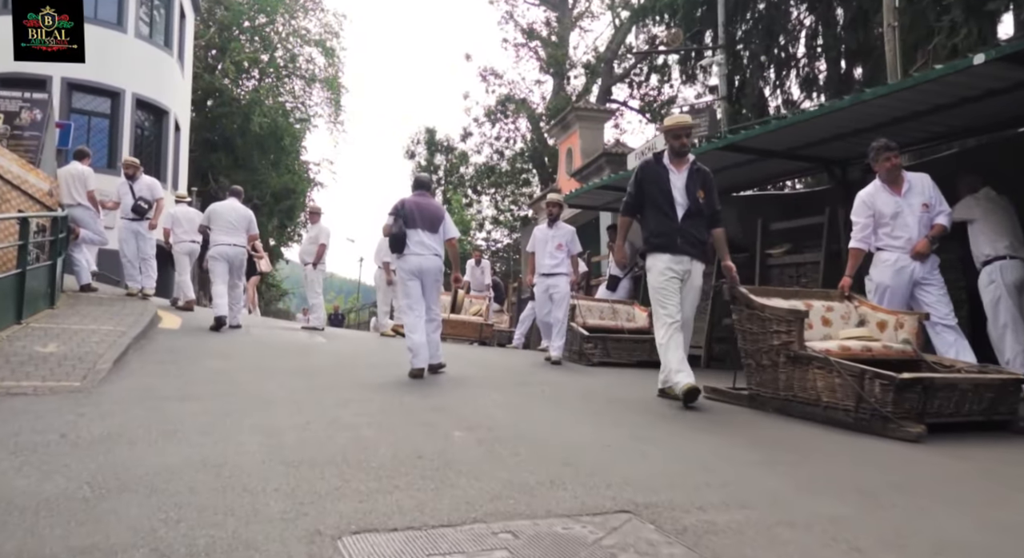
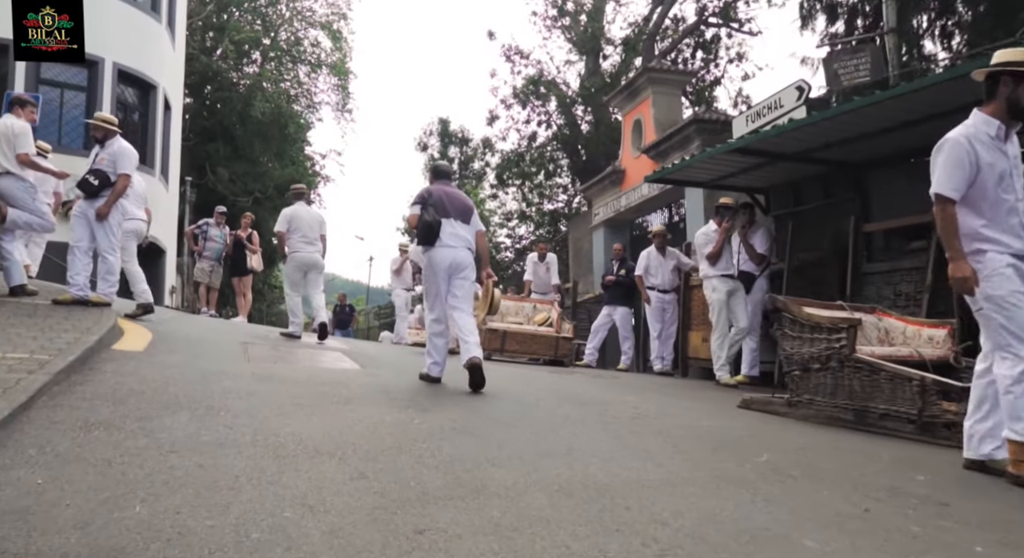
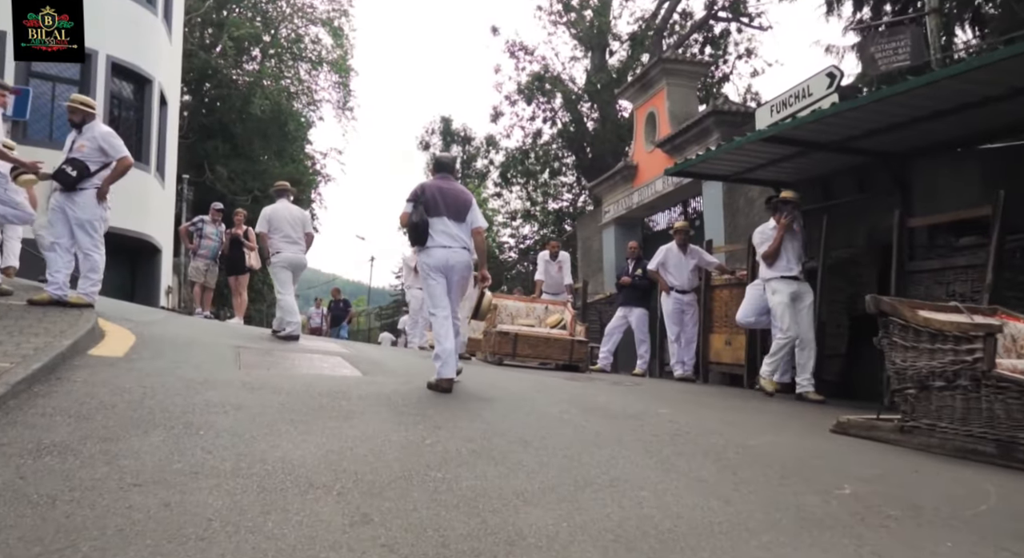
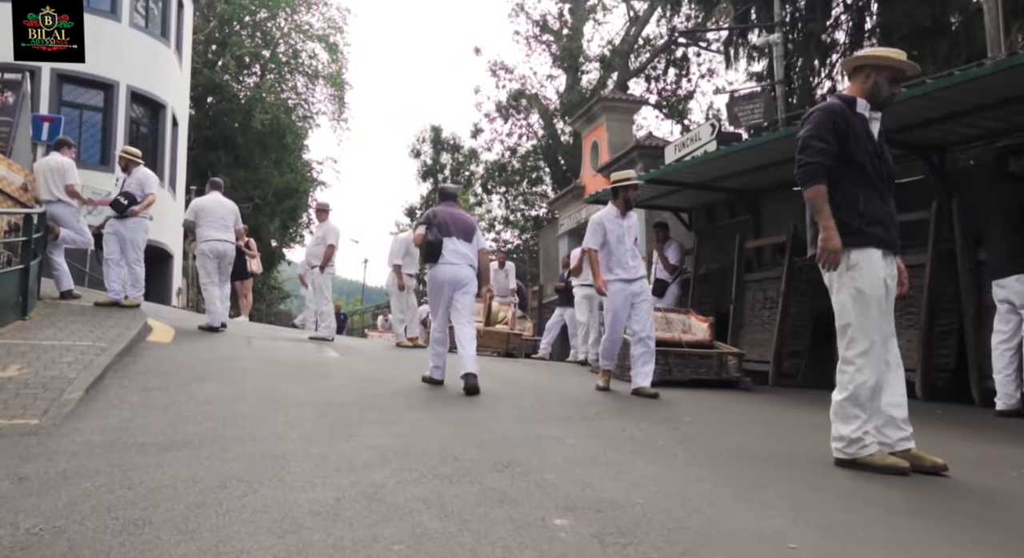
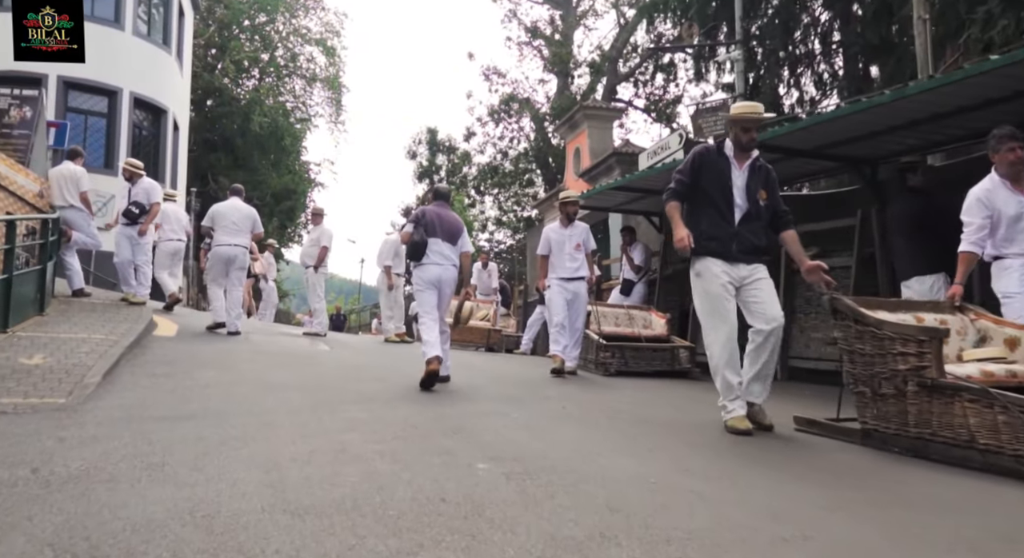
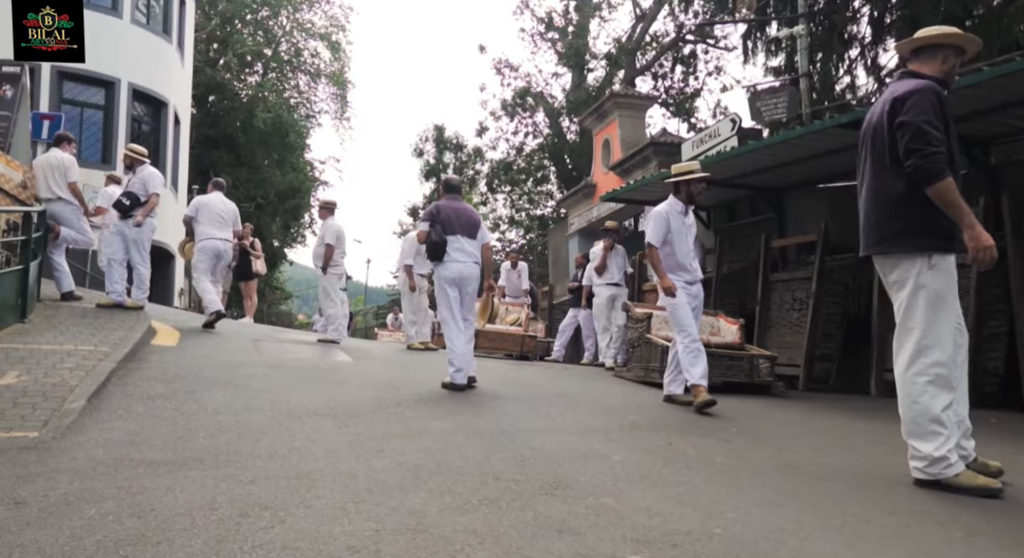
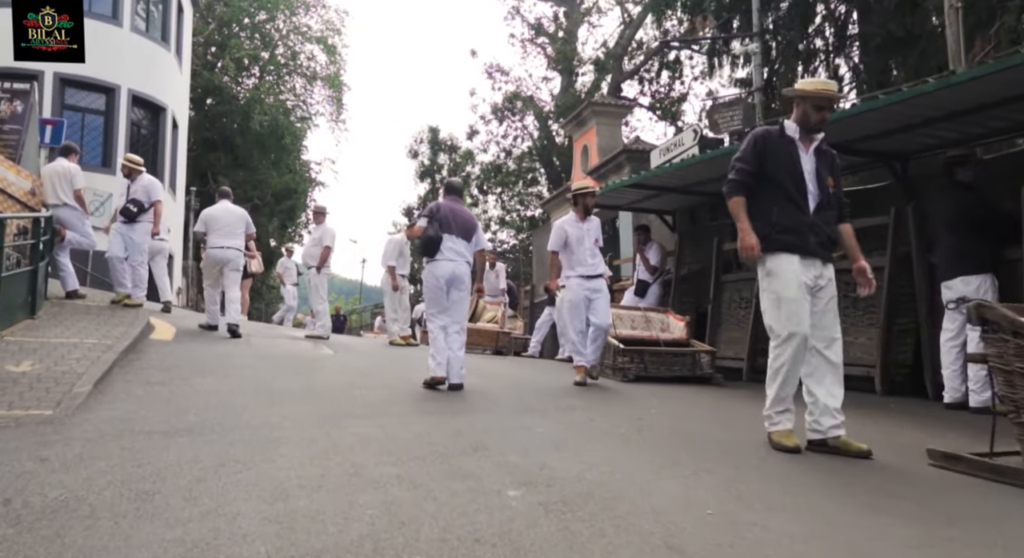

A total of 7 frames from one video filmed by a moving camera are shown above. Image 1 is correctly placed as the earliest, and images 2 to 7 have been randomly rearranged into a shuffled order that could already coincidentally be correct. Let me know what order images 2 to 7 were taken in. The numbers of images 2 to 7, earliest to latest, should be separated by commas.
5, 7, 4, 6, 2, 3
